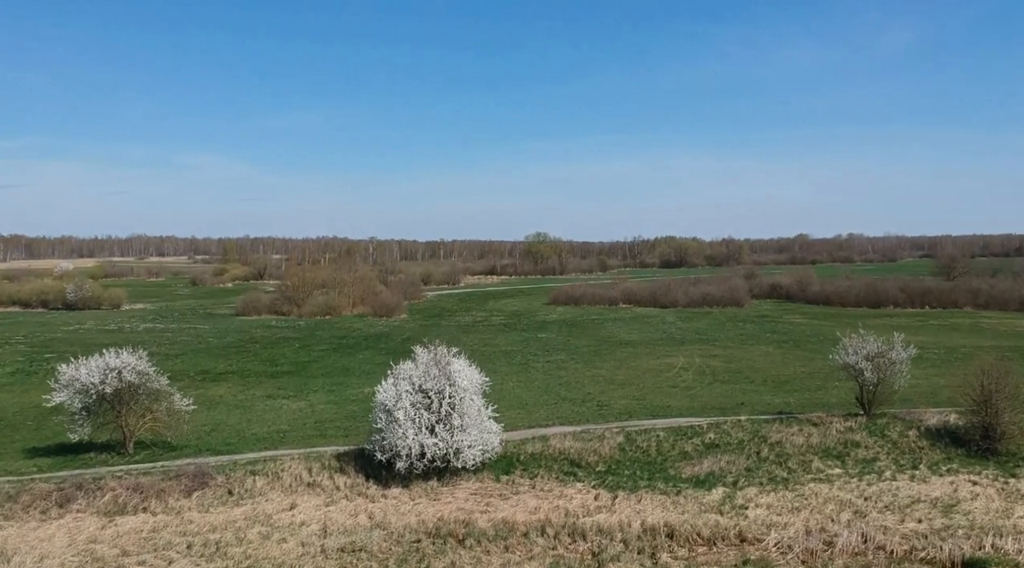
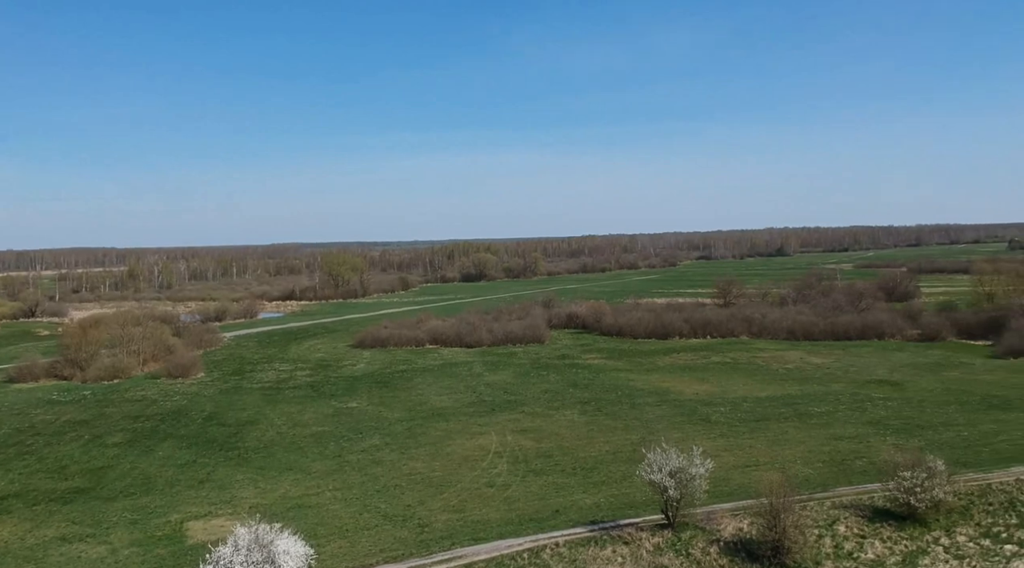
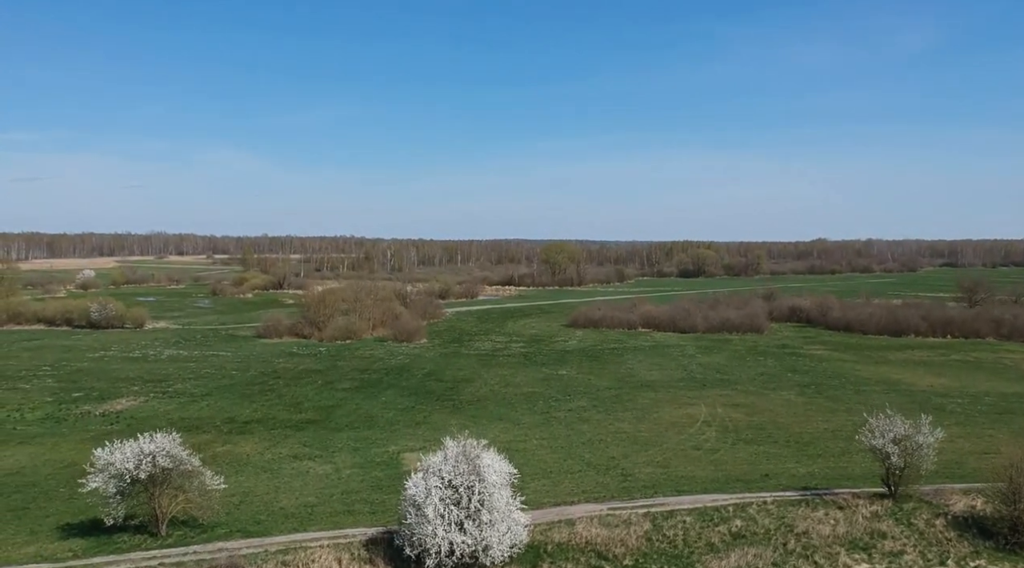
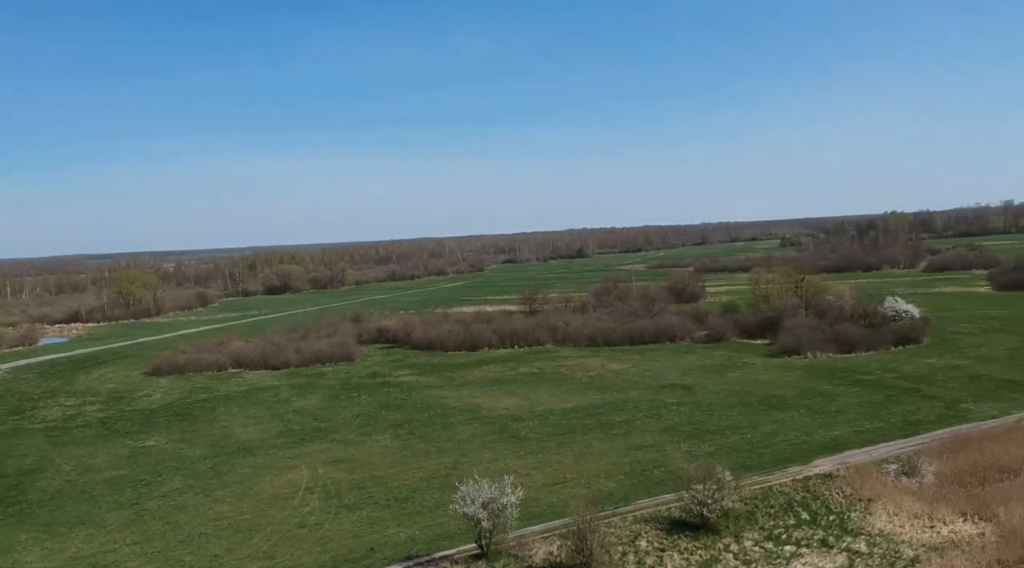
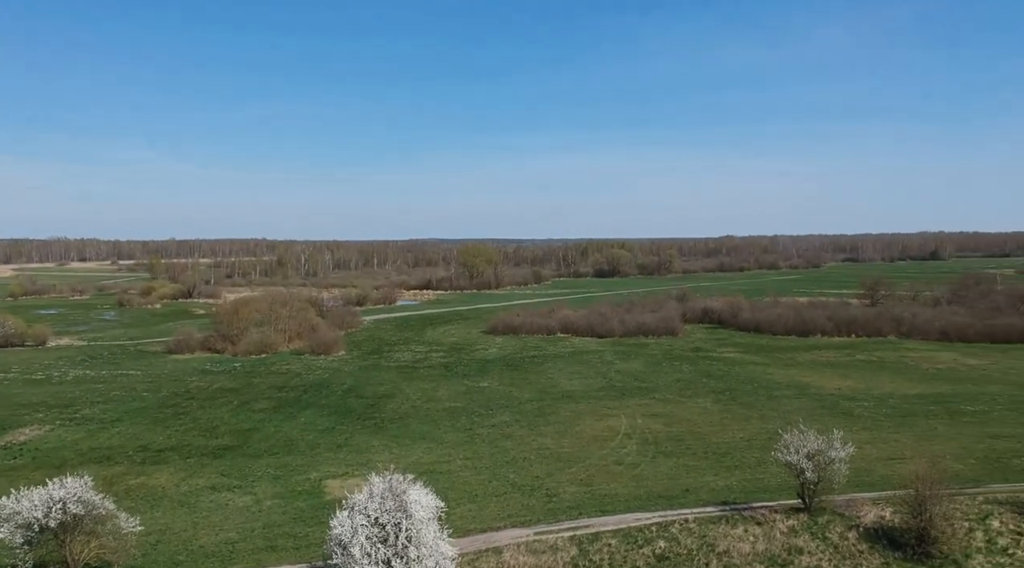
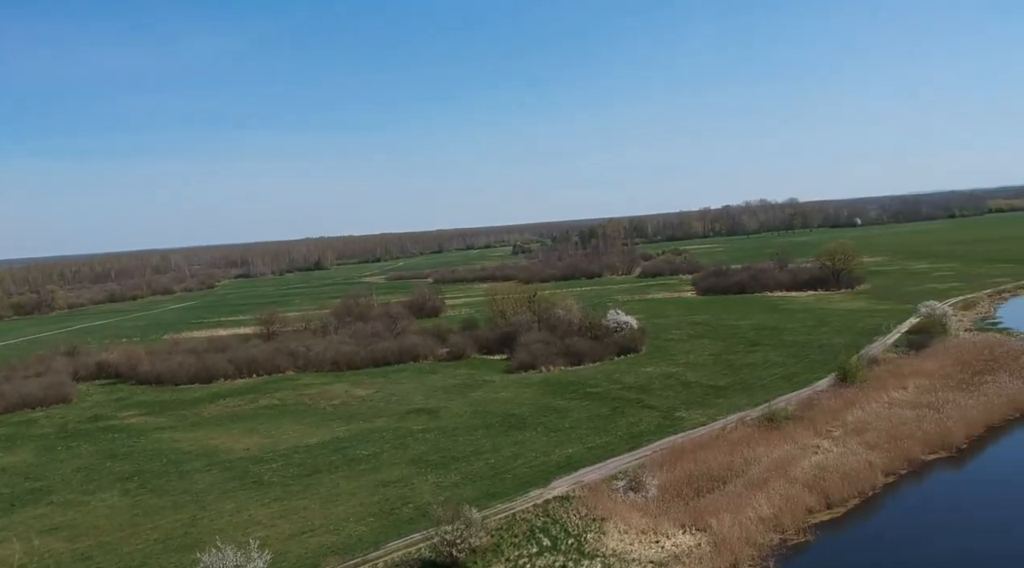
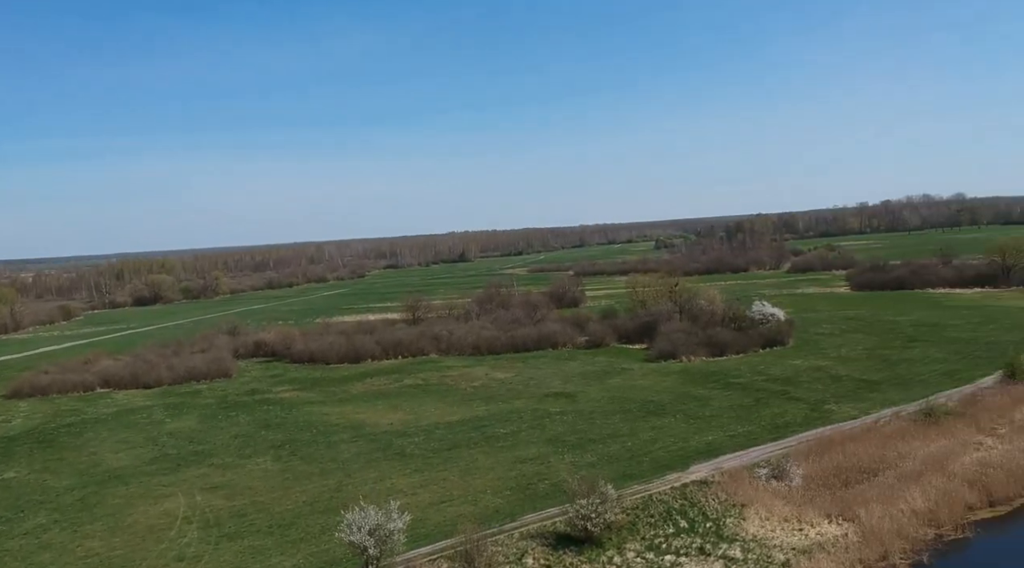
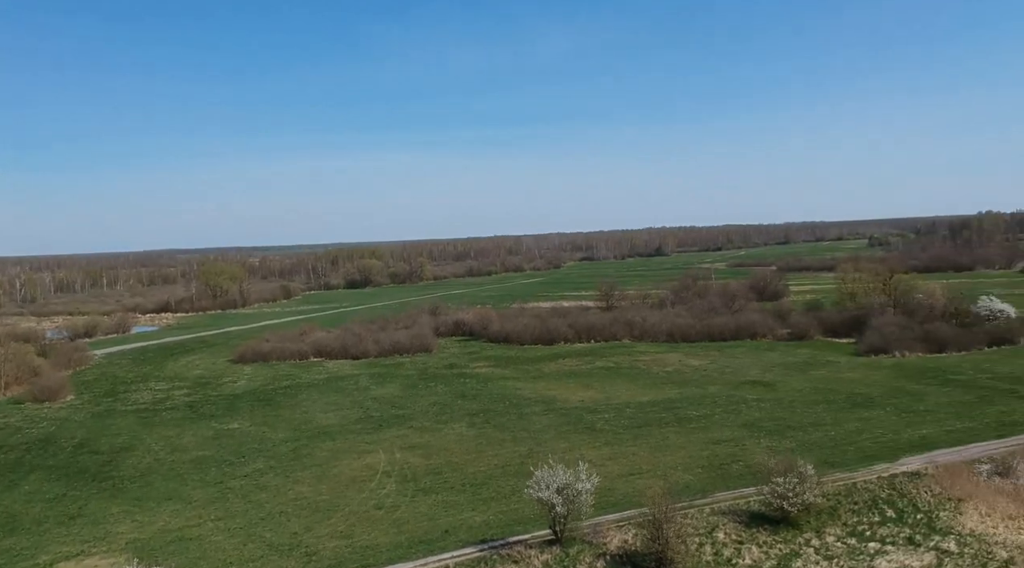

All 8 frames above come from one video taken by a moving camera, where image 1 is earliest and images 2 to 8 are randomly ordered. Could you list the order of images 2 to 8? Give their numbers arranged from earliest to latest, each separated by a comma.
3, 5, 2, 8, 4, 7, 6
